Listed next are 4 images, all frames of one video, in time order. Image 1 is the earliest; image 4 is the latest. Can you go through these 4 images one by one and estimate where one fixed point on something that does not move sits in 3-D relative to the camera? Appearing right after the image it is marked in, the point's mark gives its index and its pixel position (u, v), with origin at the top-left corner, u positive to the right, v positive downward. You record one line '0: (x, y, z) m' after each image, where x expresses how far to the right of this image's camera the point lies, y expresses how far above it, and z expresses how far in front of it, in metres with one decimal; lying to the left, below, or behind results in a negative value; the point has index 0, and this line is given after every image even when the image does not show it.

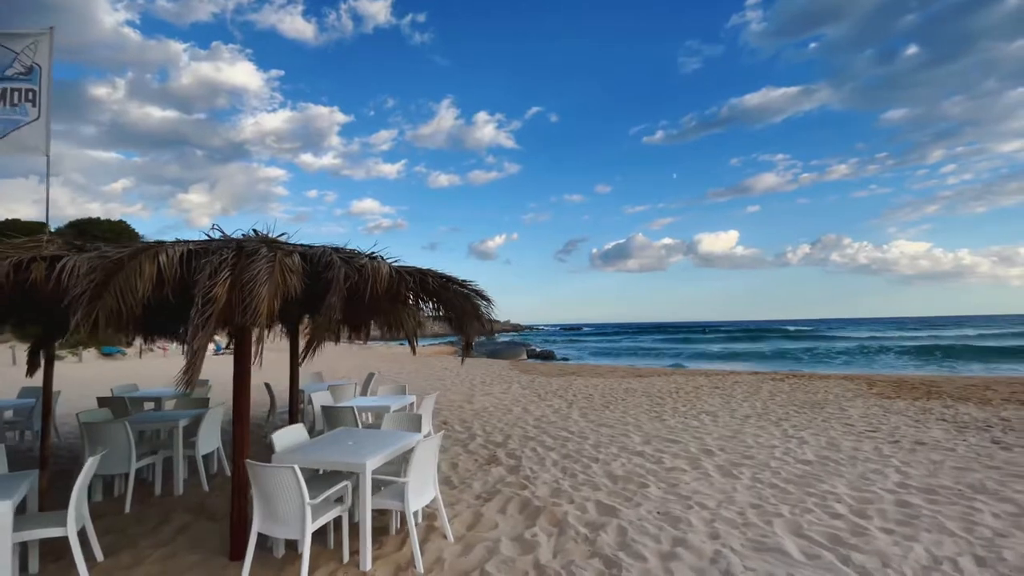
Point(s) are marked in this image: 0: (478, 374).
0: (-1.1, -2.6, +14.7) m
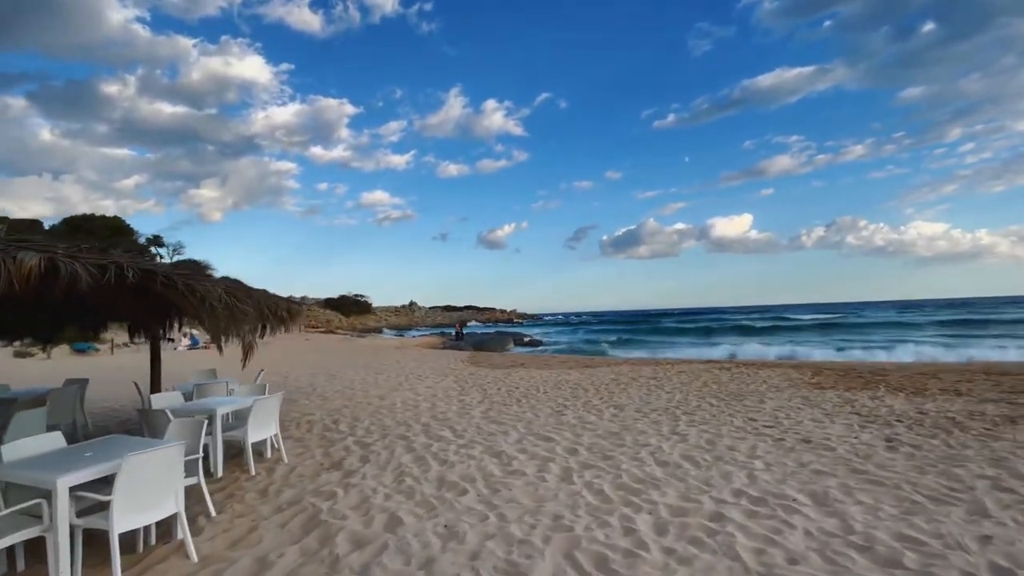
0: (-2.7, -2.3, +14.3) m
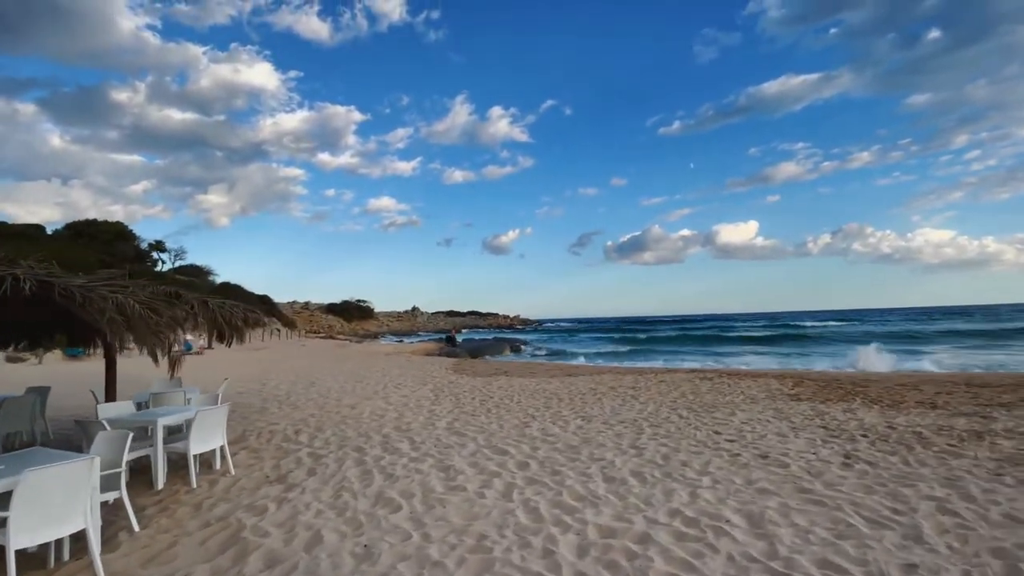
0: (-3.2, -2.5, +14.2) m
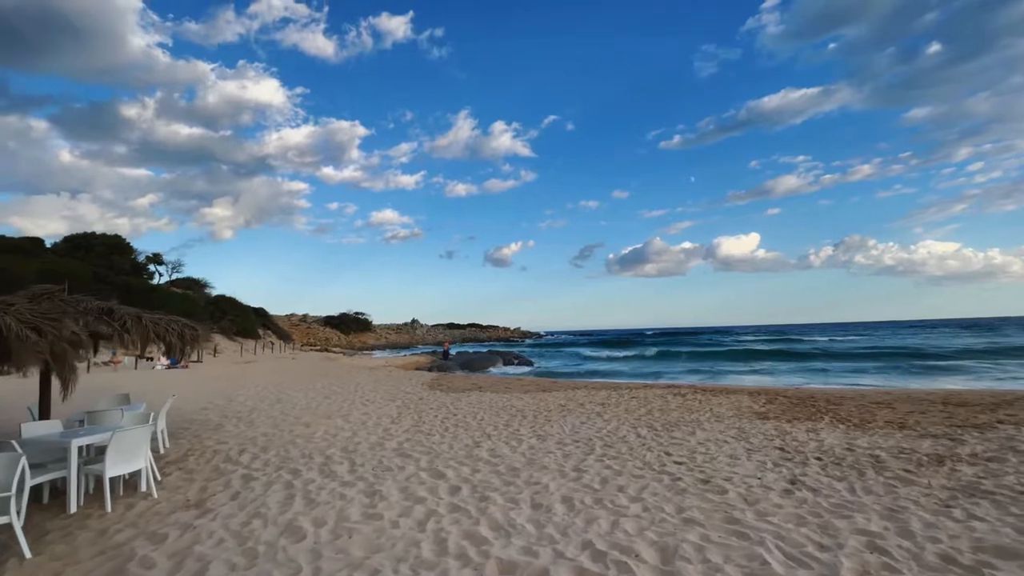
0: (-3.9, -2.9, +13.9) m
